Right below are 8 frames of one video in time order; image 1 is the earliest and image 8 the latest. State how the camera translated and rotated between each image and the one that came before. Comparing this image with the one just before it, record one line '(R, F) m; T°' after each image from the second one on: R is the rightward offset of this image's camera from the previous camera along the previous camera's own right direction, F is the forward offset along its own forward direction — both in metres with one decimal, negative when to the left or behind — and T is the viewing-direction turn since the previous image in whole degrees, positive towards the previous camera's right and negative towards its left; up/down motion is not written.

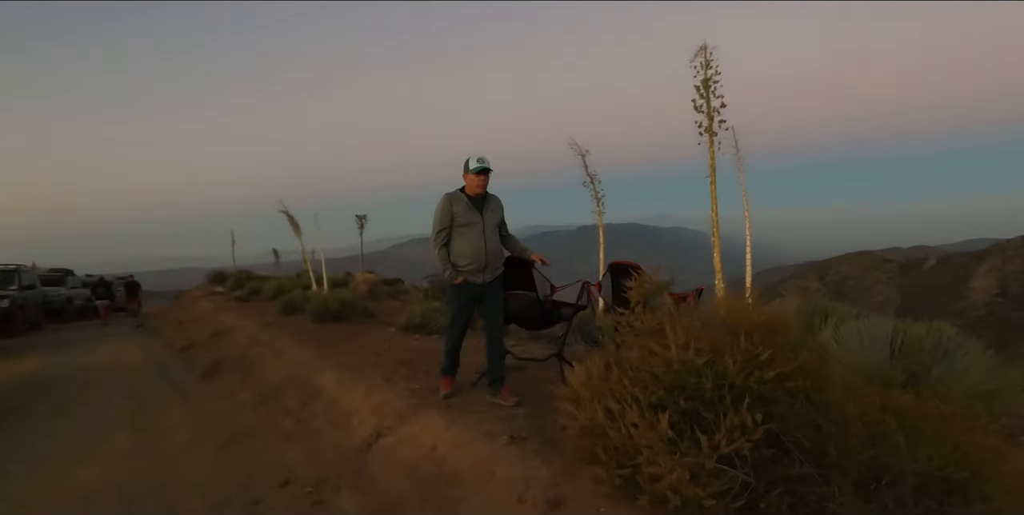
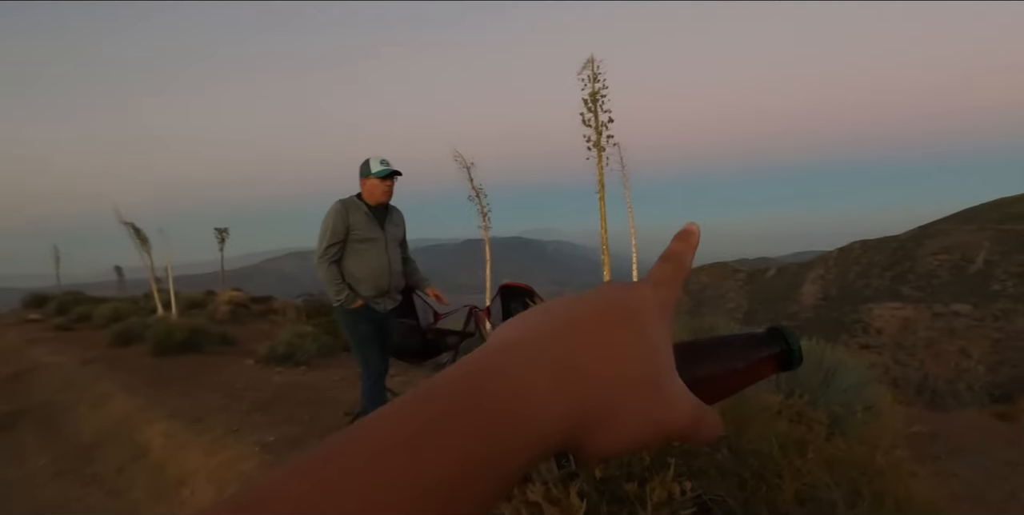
(0.0, +0.5) m; +9°
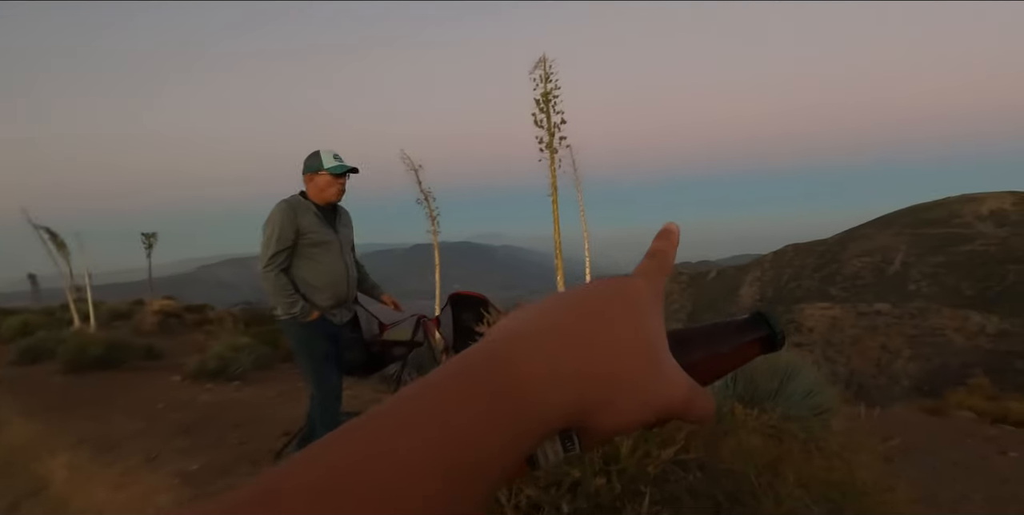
(0.0, +0.3) m; +4°
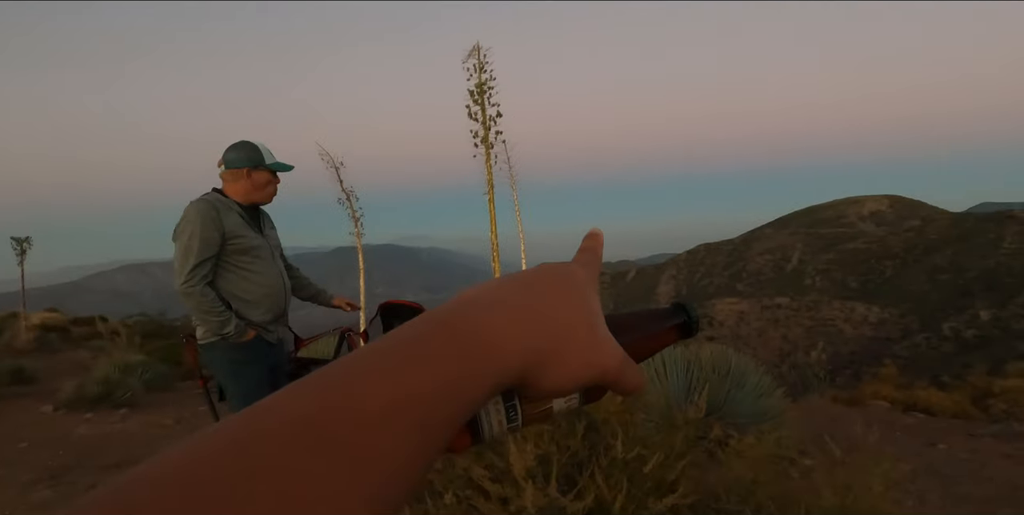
(-0.1, +0.5) m; +6°
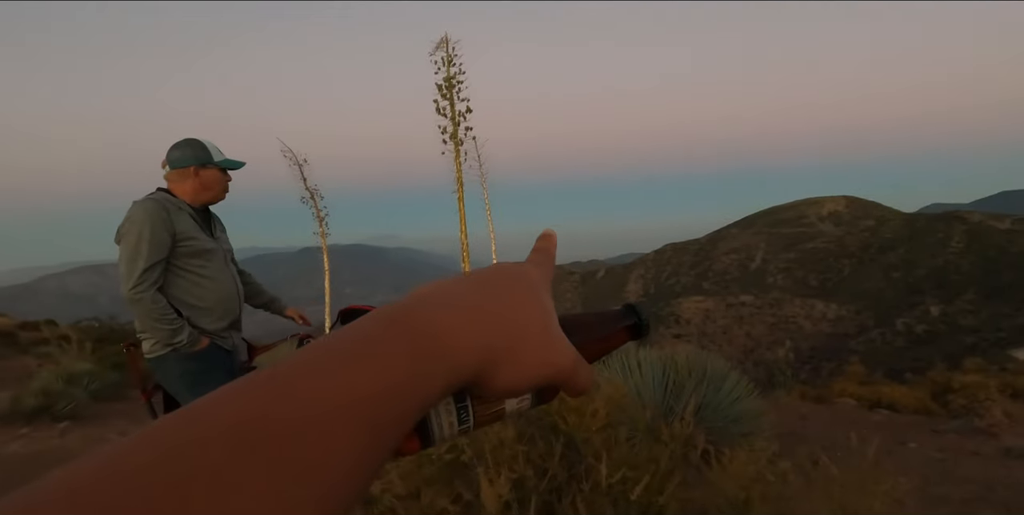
(0.0, +0.2) m; +2°
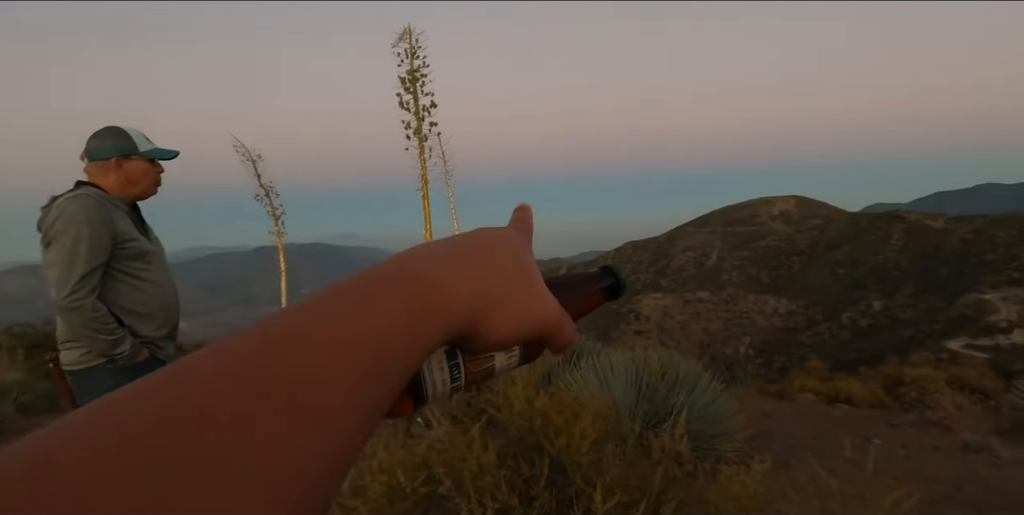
(-0.1, +0.2) m; +3°
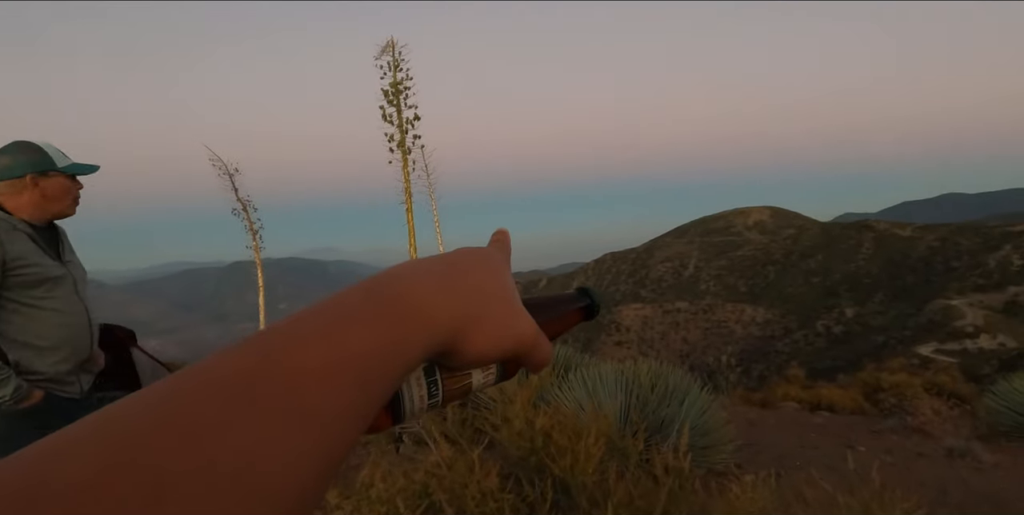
(-0.1, +0.1) m; +2°
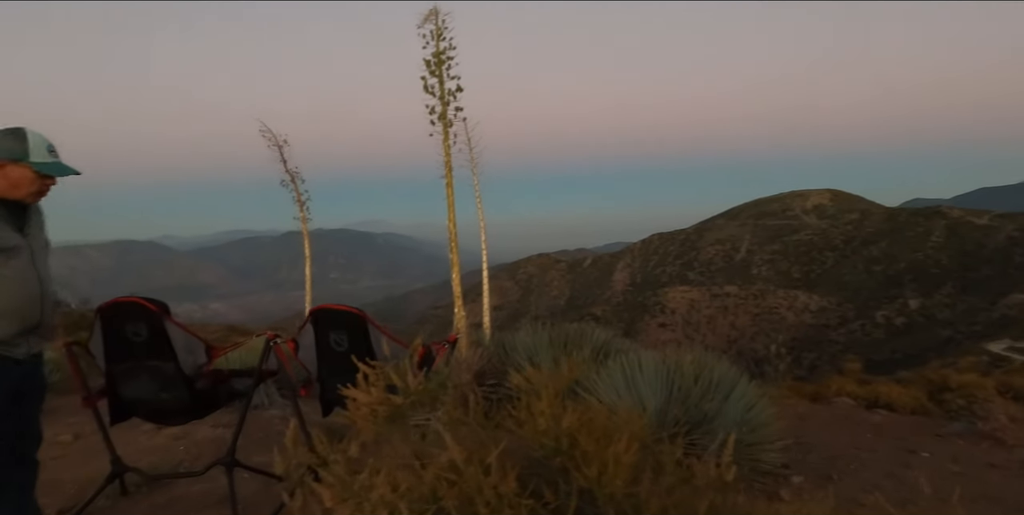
(+0.1, +0.2) m; -4°
